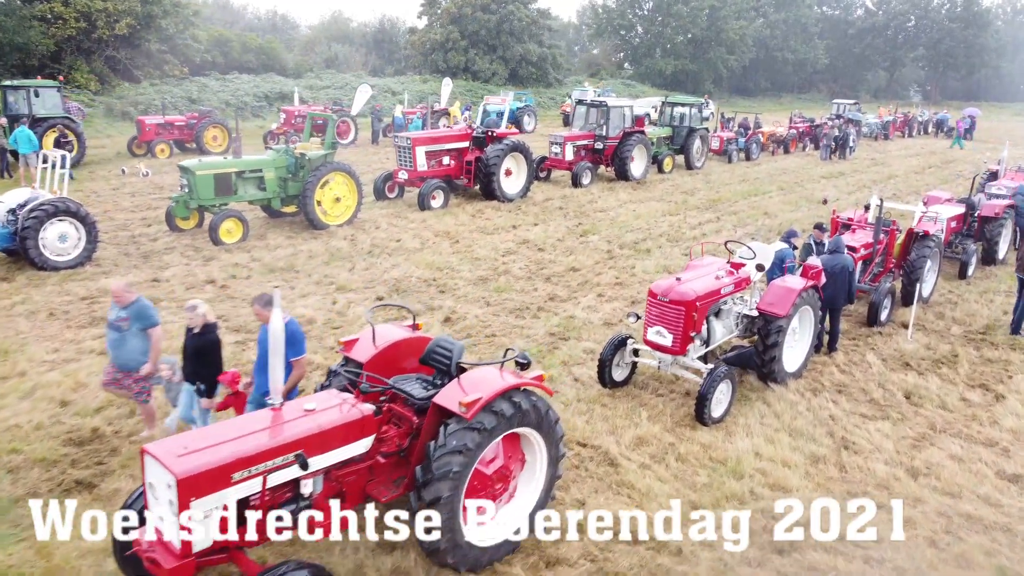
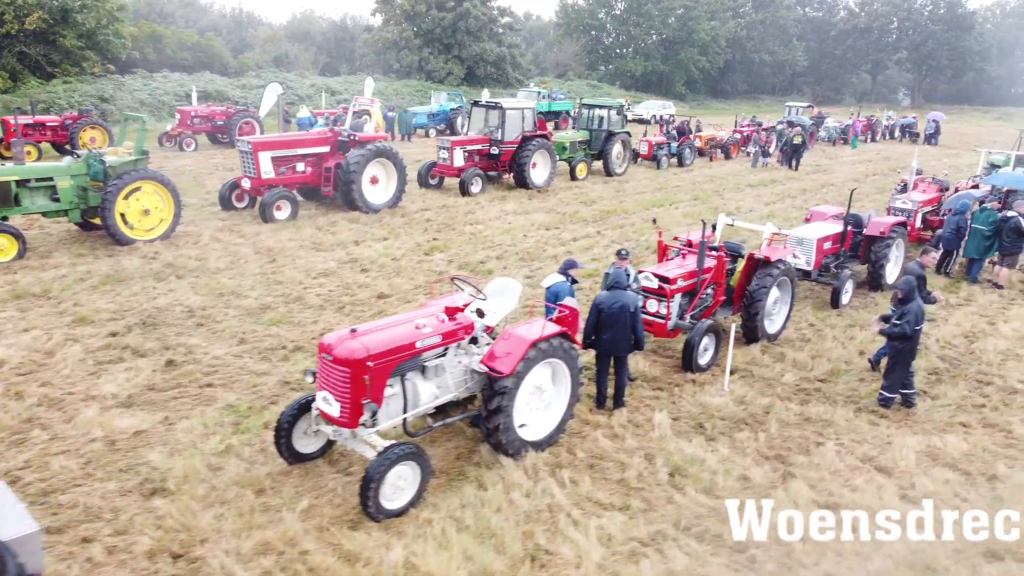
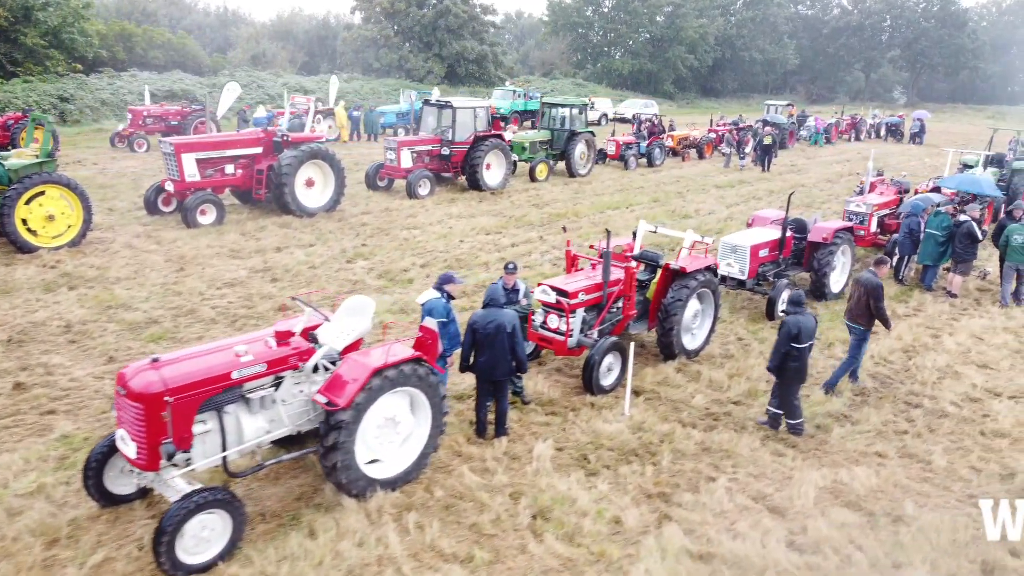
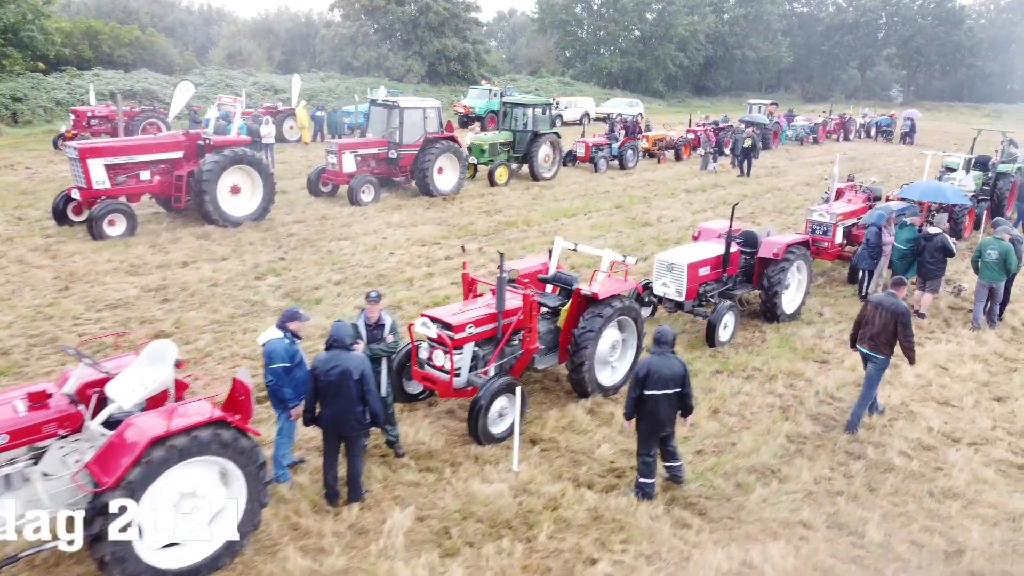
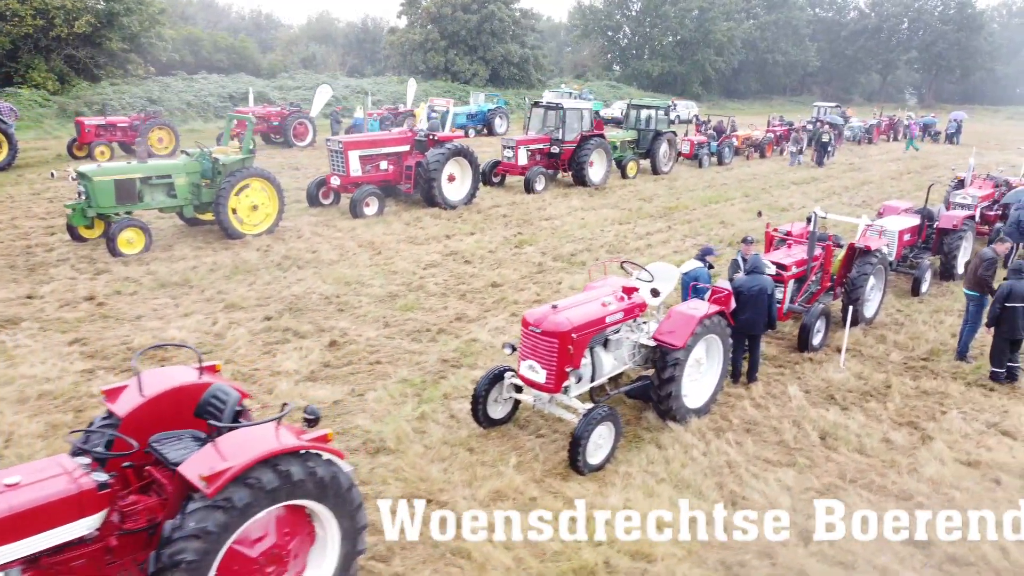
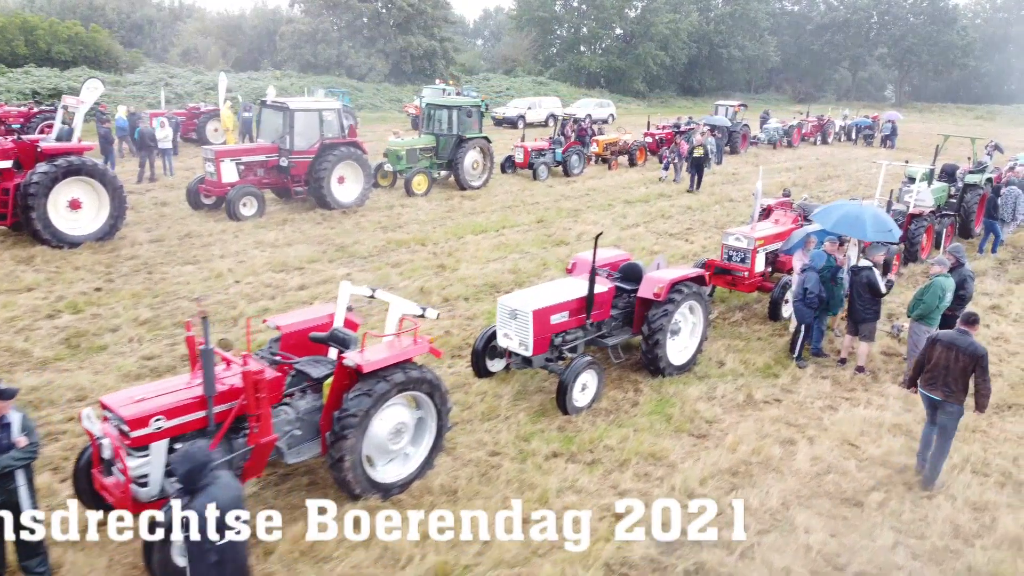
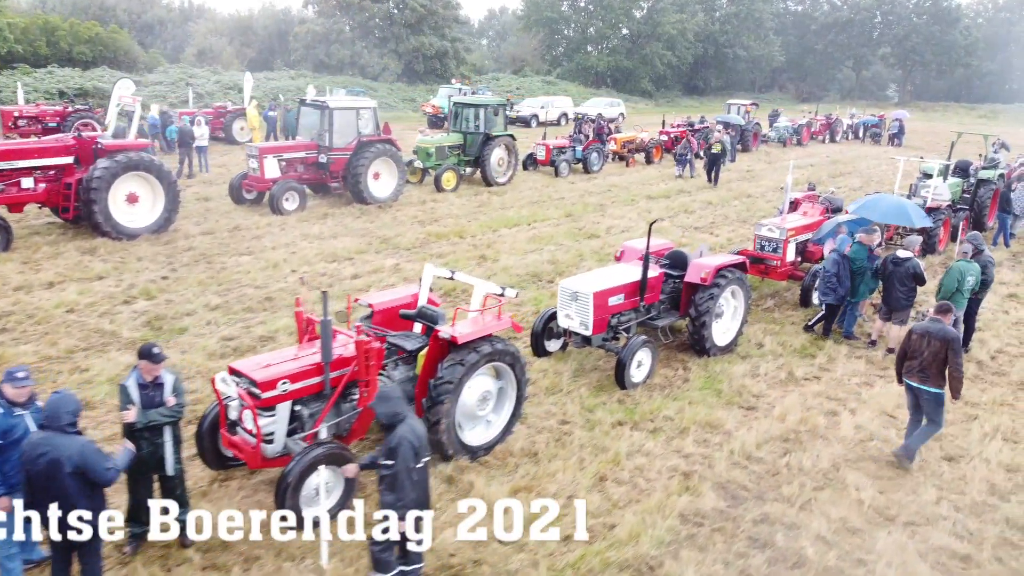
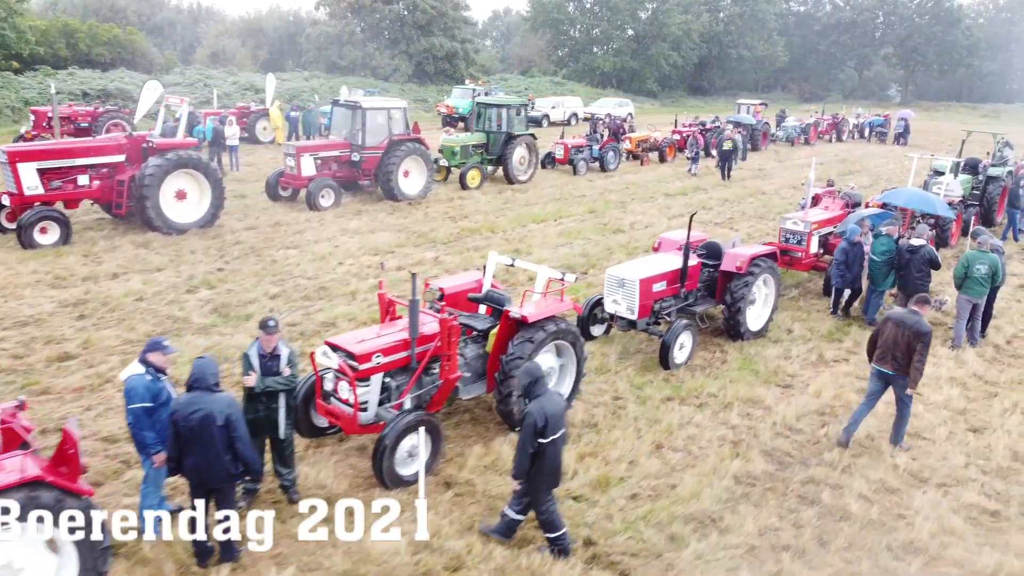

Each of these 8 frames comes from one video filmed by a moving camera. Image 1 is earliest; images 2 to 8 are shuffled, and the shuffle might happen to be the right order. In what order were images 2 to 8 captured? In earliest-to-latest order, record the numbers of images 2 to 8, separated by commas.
5, 2, 3, 4, 8, 7, 6
